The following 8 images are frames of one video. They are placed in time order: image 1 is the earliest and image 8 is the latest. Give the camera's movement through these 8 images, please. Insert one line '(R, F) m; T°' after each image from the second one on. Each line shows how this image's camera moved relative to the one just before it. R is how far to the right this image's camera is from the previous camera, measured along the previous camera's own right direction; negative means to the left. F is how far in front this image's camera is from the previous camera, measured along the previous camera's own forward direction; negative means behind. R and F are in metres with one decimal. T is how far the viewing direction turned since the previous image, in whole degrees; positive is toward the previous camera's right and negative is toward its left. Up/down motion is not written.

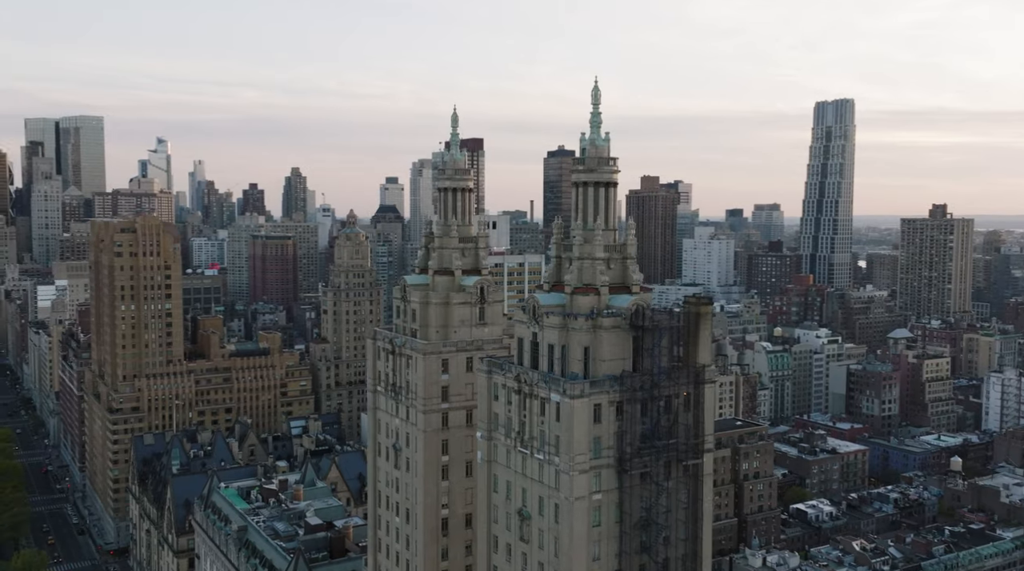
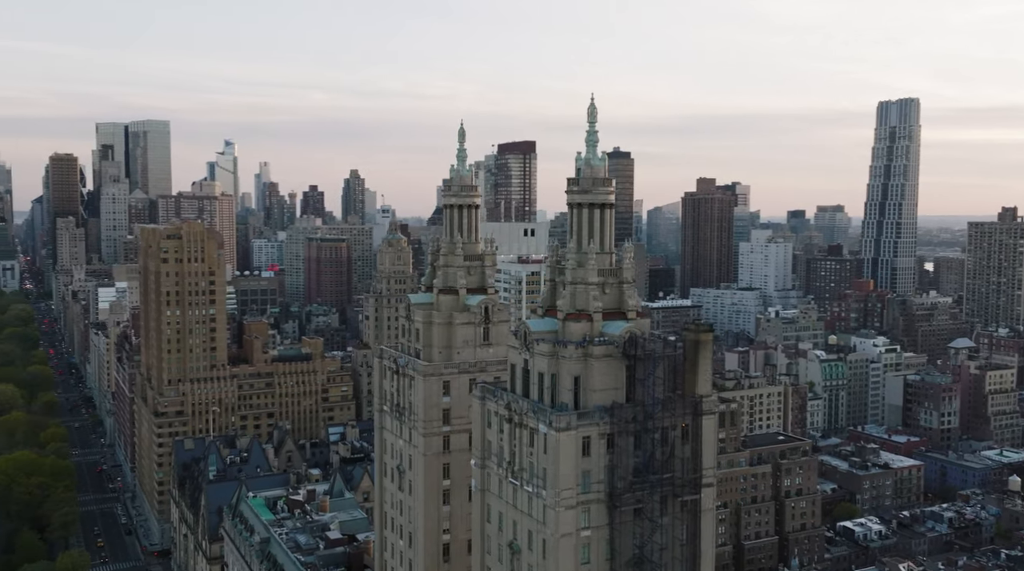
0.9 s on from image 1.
(+3.5, +1.5) m; -4°
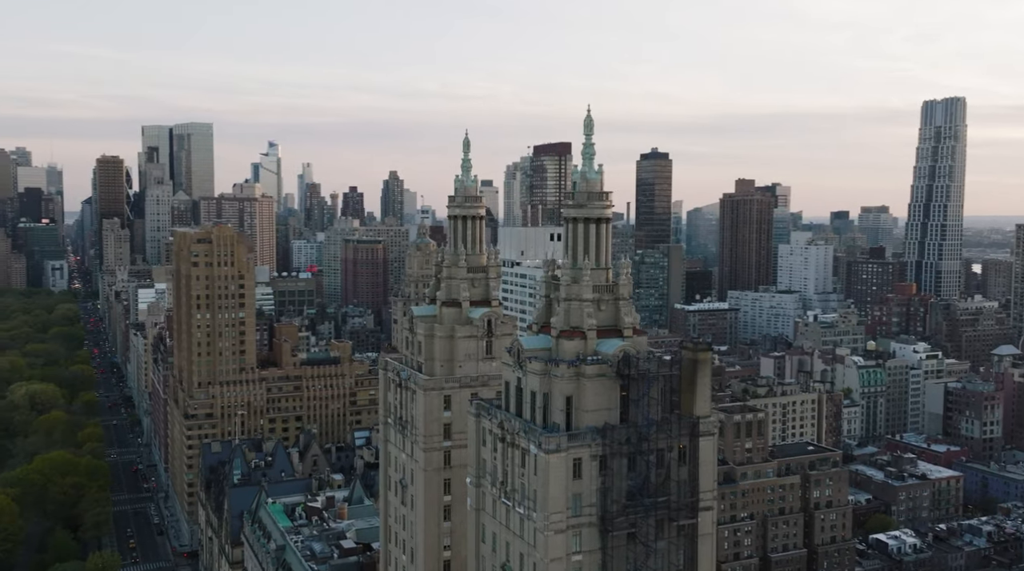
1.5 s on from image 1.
(+2.3, +1.0) m; -3°
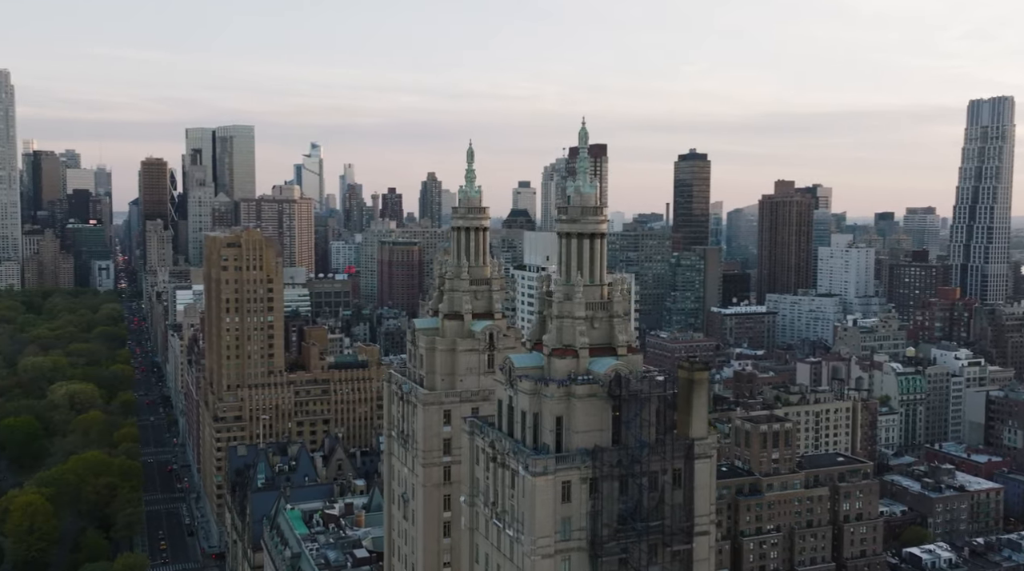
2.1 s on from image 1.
(+2.3, +1.0) m; -3°
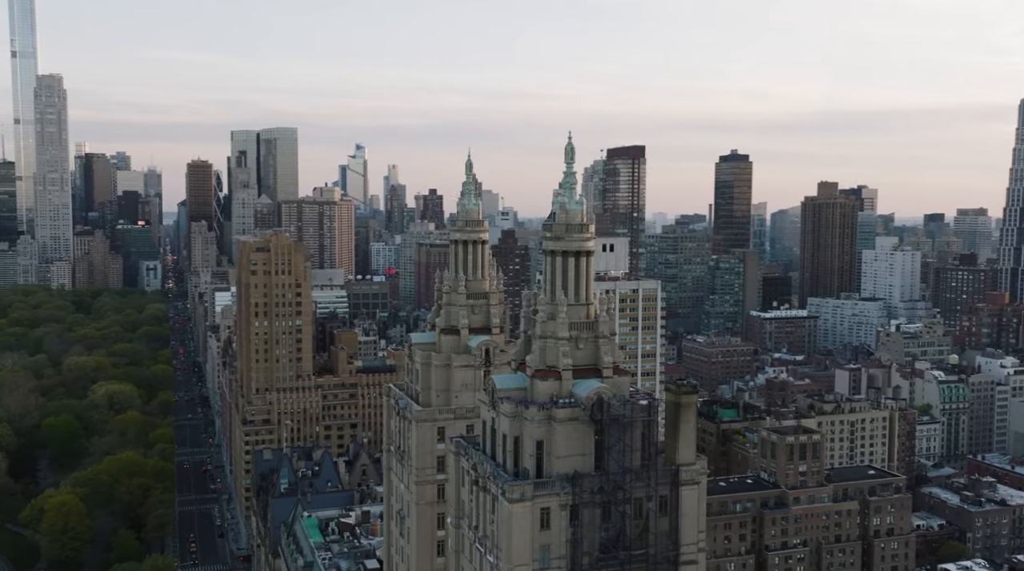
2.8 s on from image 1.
(+2.8, +1.1) m; -3°
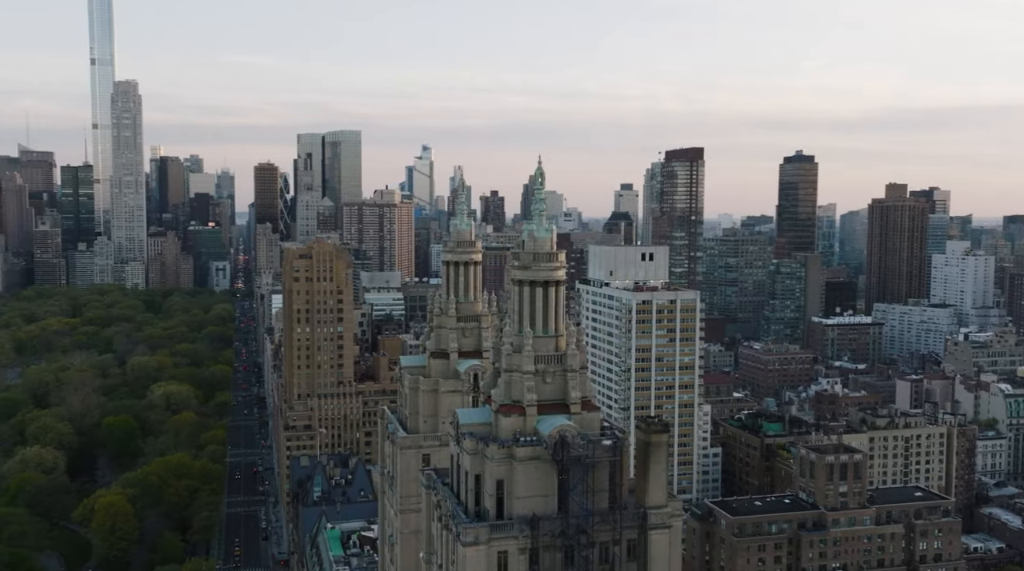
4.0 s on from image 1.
(+4.5, +1.8) m; -4°
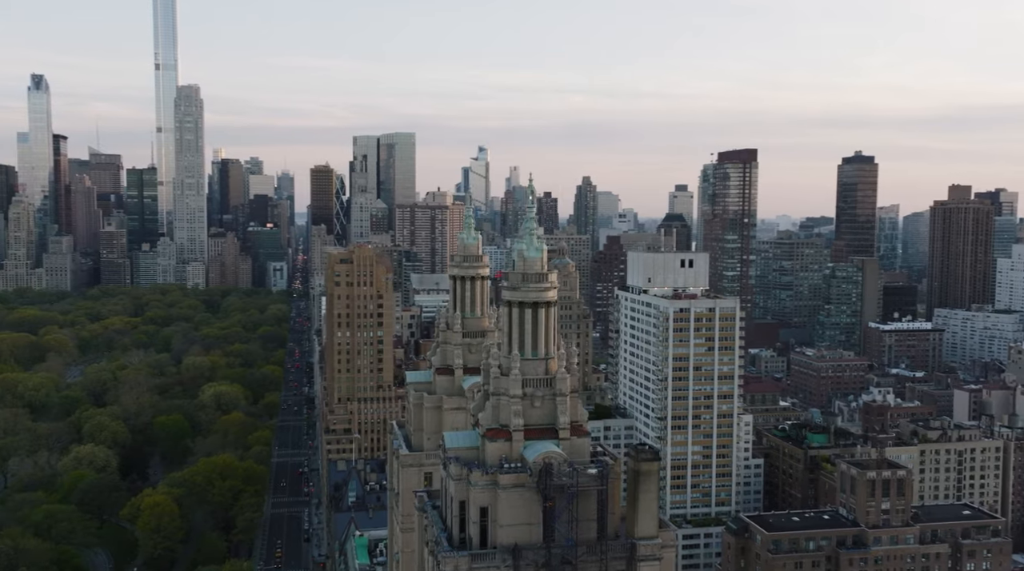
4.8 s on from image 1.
(+2.9, +1.2) m; -4°
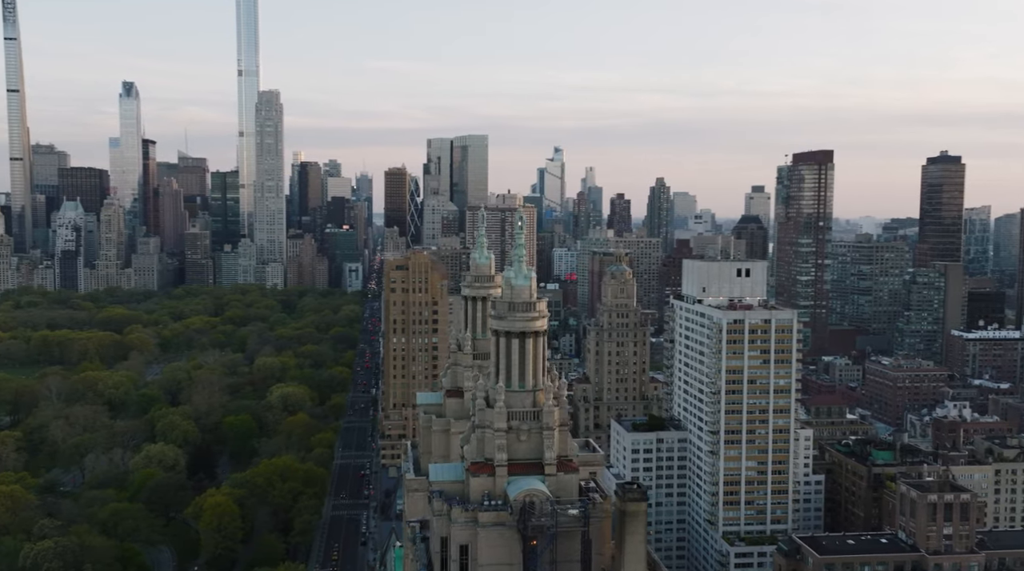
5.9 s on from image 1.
(+3.7, +1.8) m; -5°
